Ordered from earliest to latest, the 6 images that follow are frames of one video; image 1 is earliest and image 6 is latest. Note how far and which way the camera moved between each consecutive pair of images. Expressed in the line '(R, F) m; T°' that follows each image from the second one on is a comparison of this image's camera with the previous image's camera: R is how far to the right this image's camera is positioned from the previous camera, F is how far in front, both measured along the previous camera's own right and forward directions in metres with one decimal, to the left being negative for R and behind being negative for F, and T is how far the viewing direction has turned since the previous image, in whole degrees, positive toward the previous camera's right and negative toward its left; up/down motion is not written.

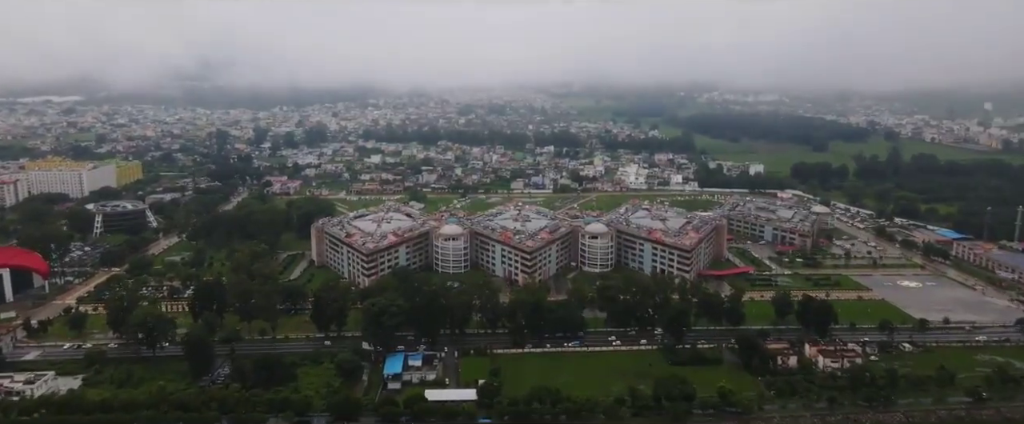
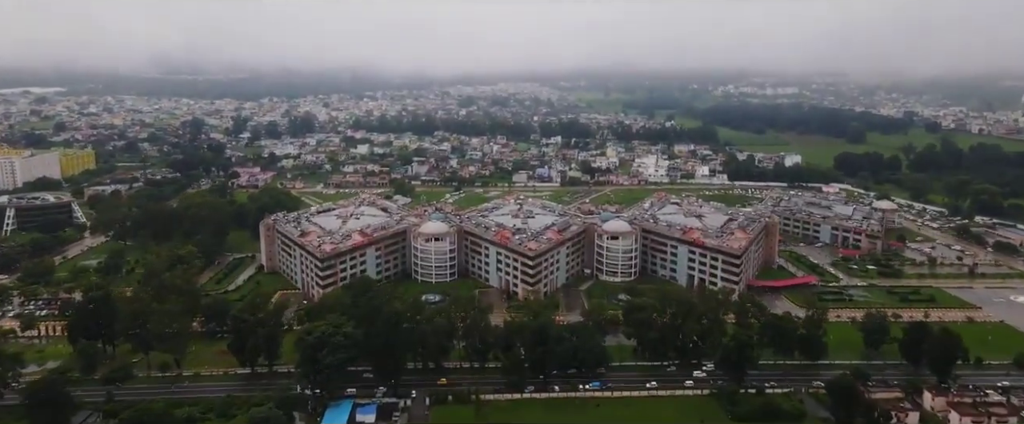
(+0.5, +11.6) m; 0°
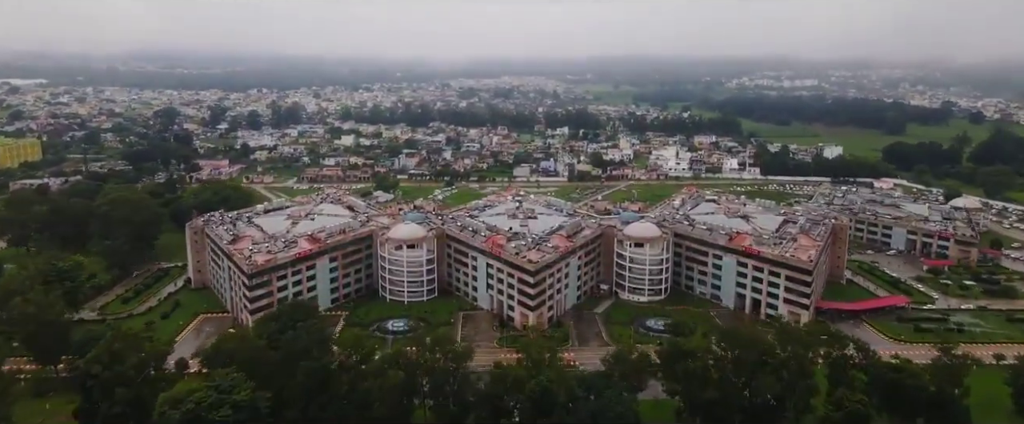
(+0.5, +10.1) m; 0°
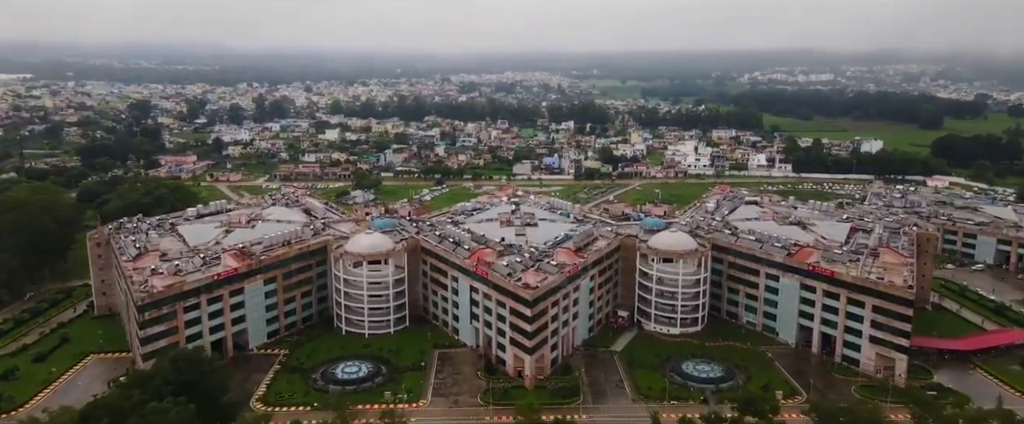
(+0.5, +8.0) m; 0°
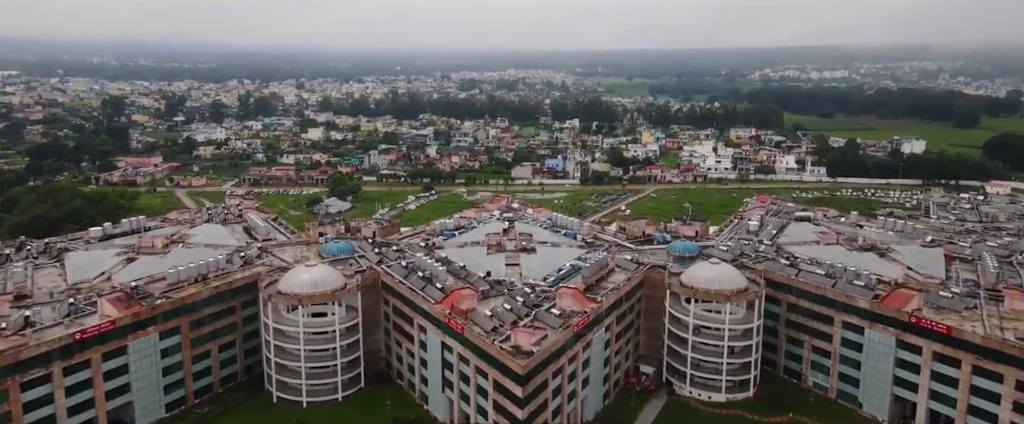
(+0.5, +6.9) m; 0°
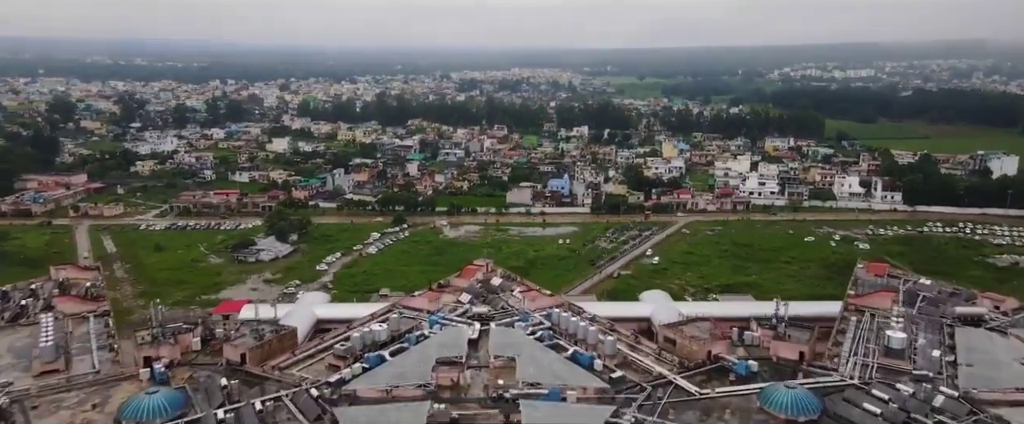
(+0.8, +11.1) m; -1°
